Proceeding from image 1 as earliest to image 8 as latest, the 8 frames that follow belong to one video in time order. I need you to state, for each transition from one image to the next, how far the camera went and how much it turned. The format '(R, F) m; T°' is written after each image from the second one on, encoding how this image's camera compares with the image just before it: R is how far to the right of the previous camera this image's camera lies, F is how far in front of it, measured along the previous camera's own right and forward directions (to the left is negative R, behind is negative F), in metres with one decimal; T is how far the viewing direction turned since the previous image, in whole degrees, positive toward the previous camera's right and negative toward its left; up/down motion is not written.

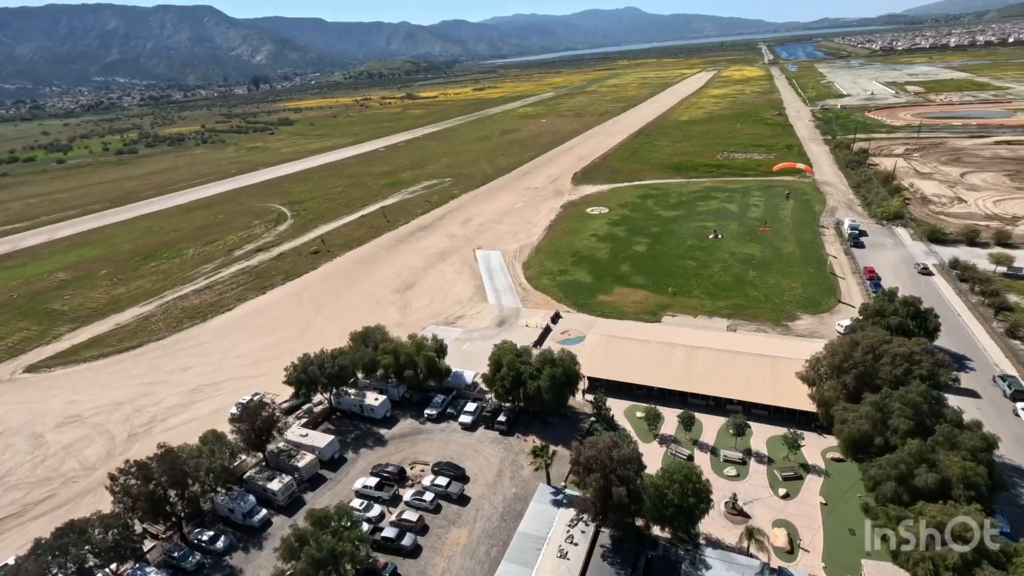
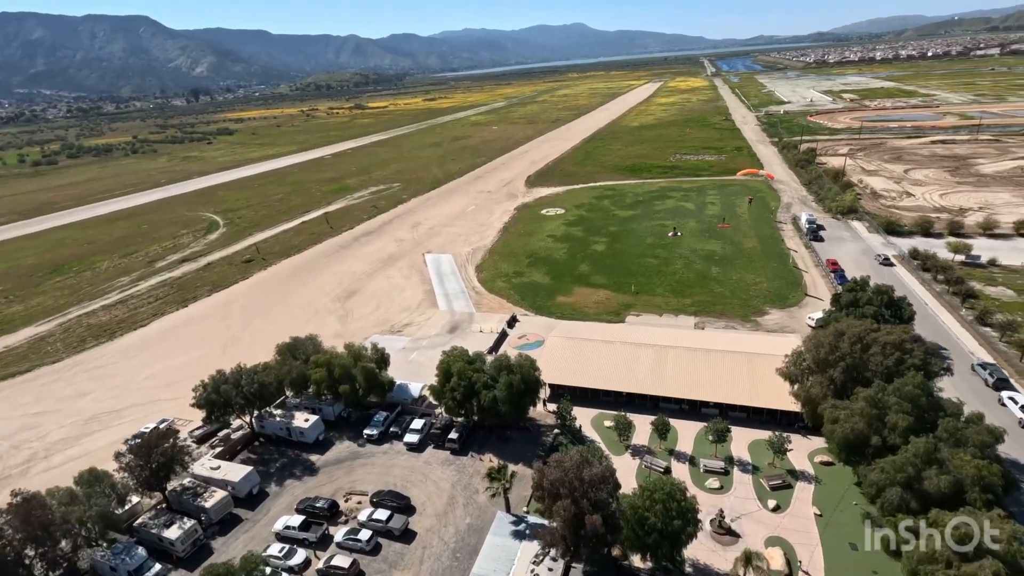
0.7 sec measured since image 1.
(+0.6, +4.8) m; +5°
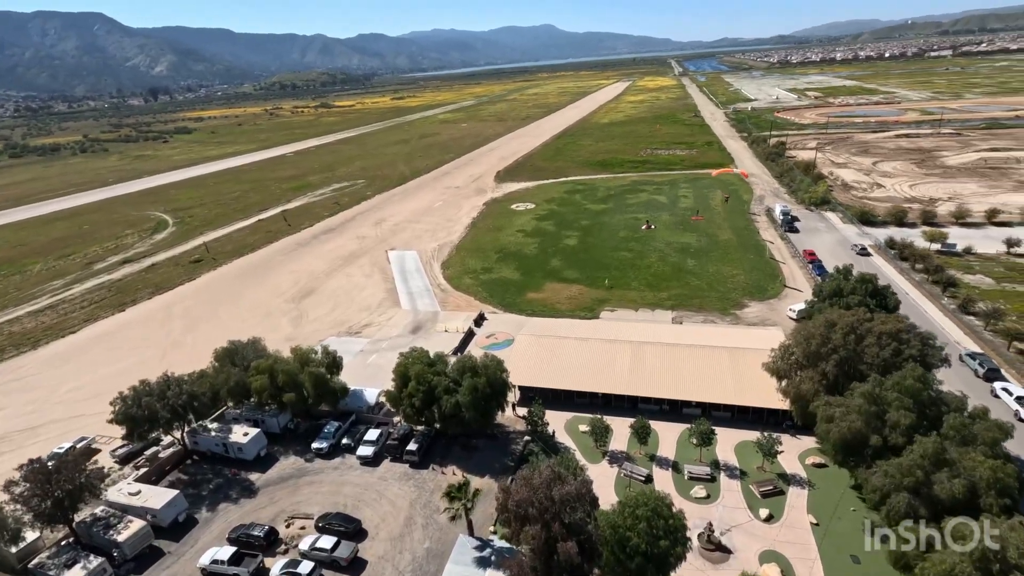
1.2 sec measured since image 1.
(+0.6, +3.4) m; +3°
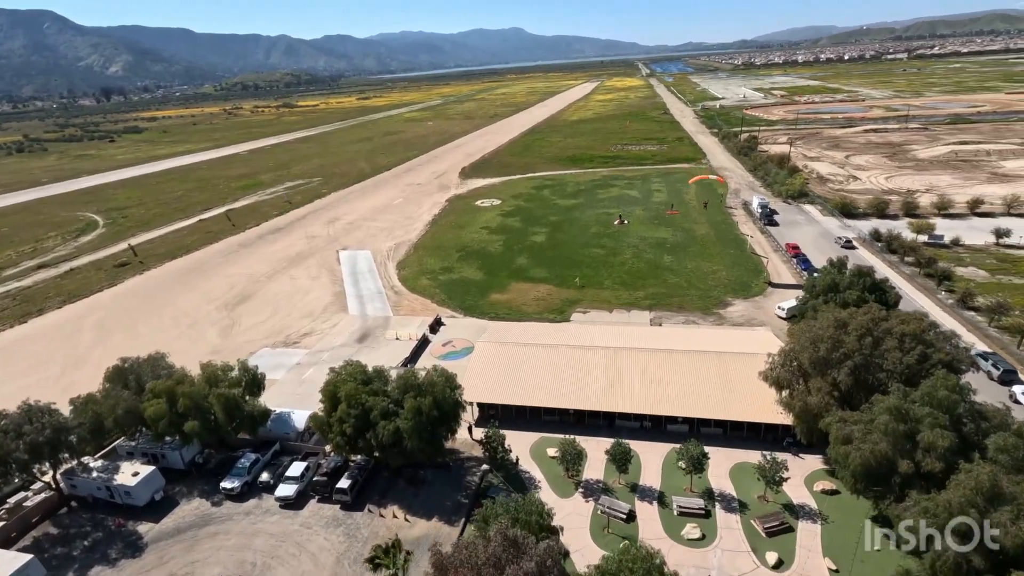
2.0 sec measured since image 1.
(+1.1, +5.4) m; +3°
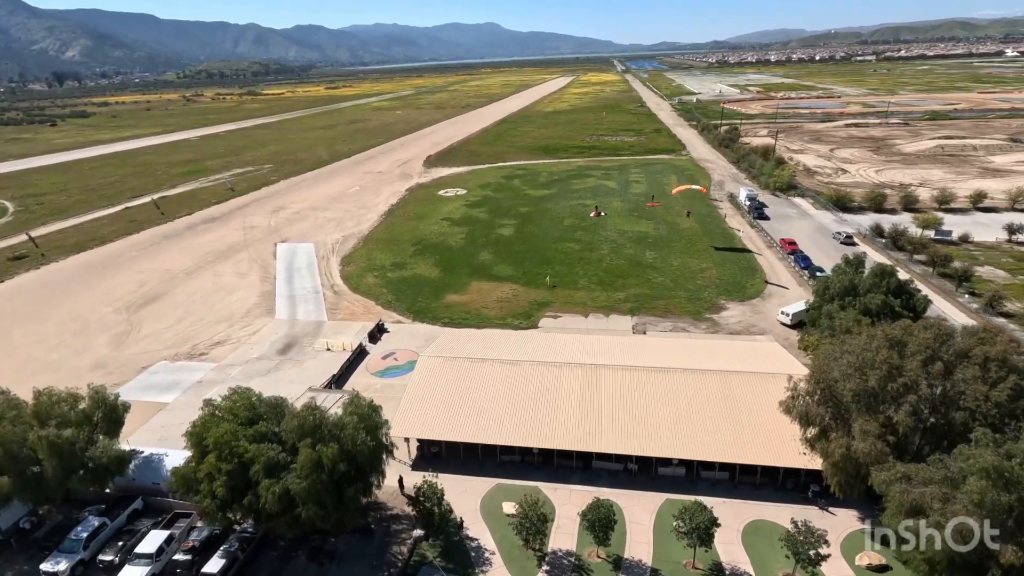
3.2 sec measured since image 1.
(+1.2, +7.1) m; +3°
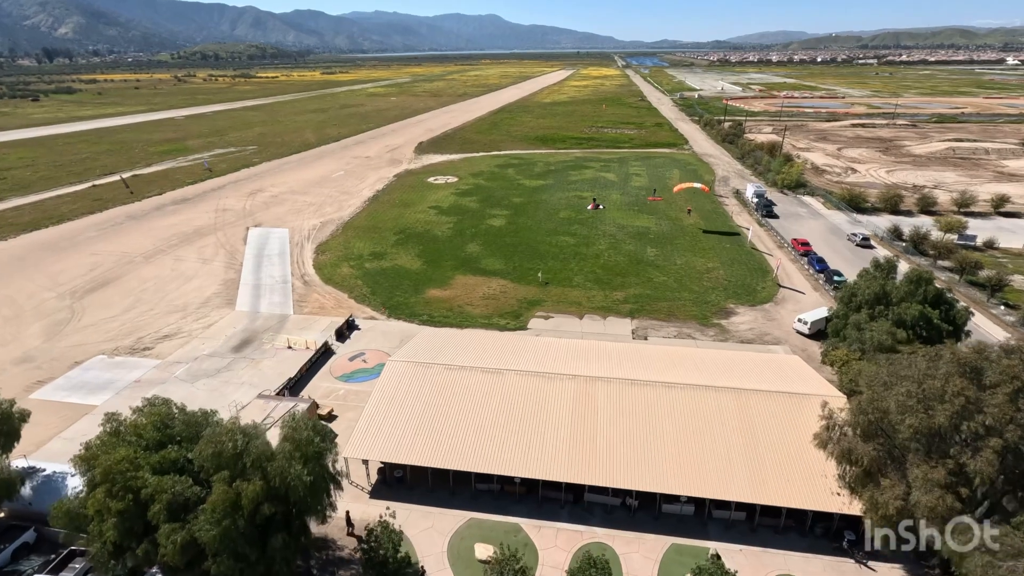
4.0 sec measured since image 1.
(+0.4, +3.9) m; +1°
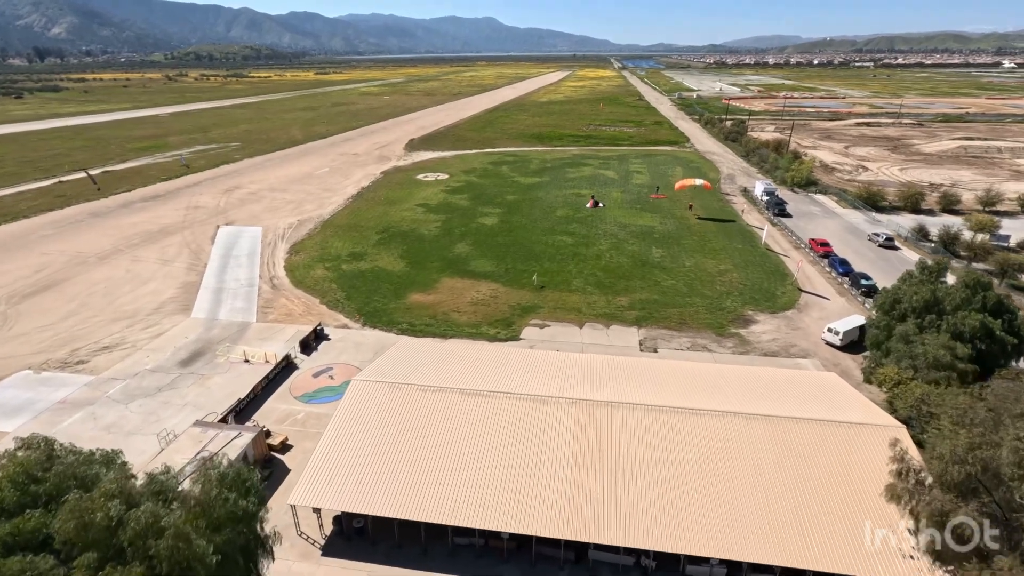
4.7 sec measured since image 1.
(+0.3, +4.0) m; 0°
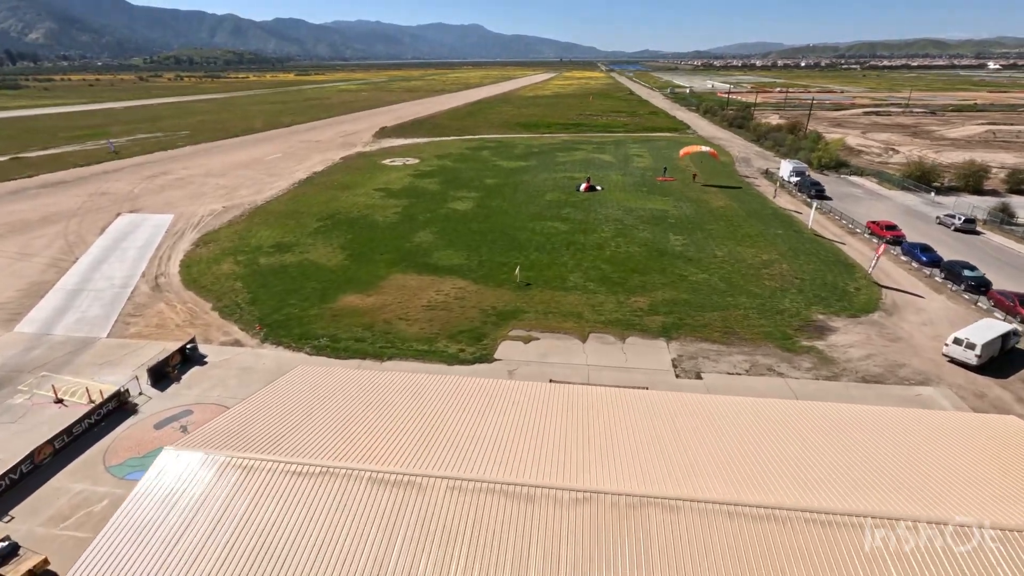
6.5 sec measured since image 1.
(+0.7, +9.7) m; +1°
